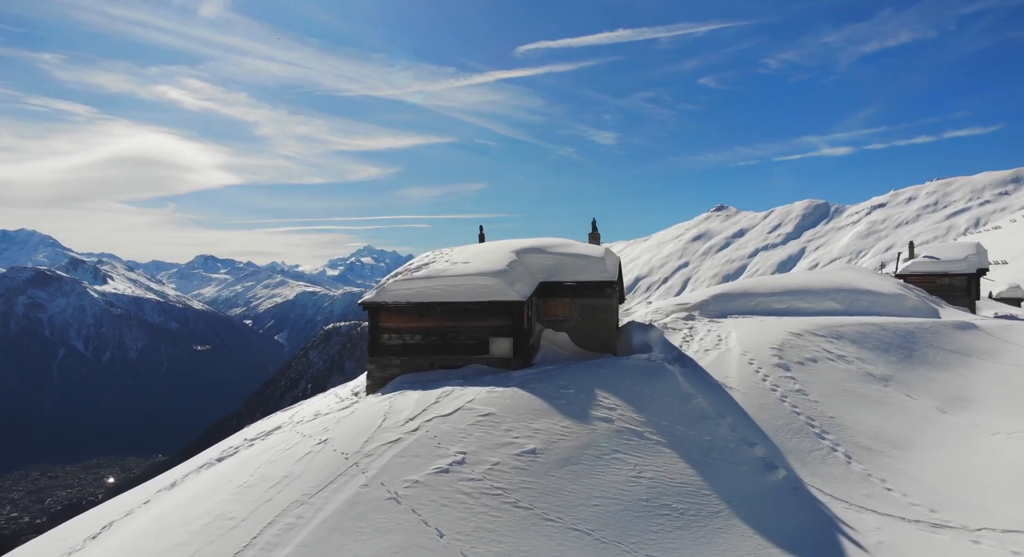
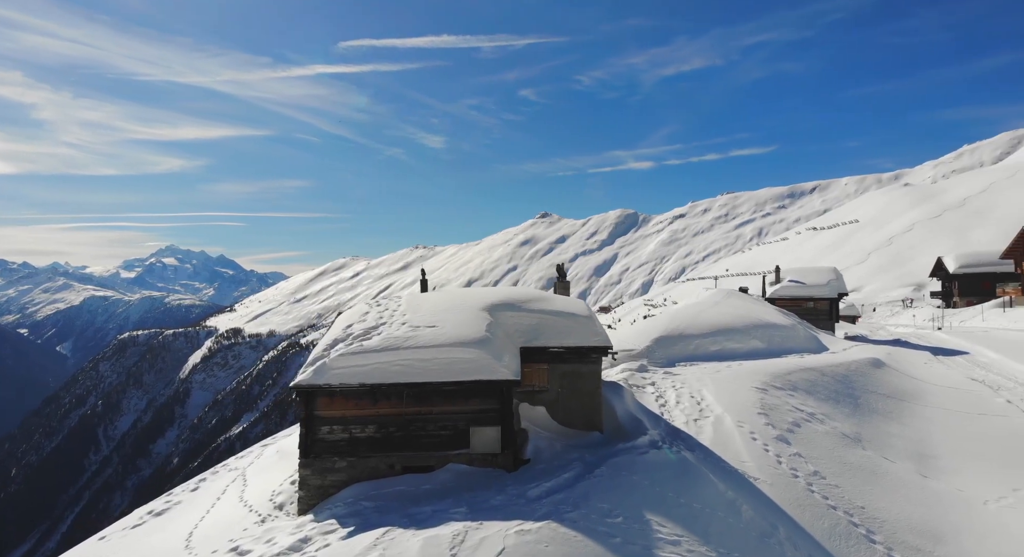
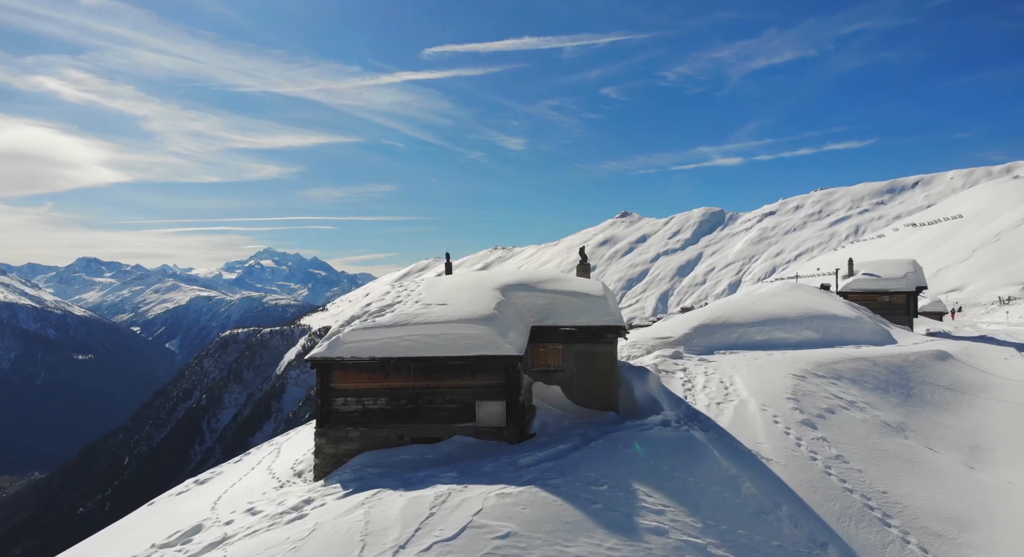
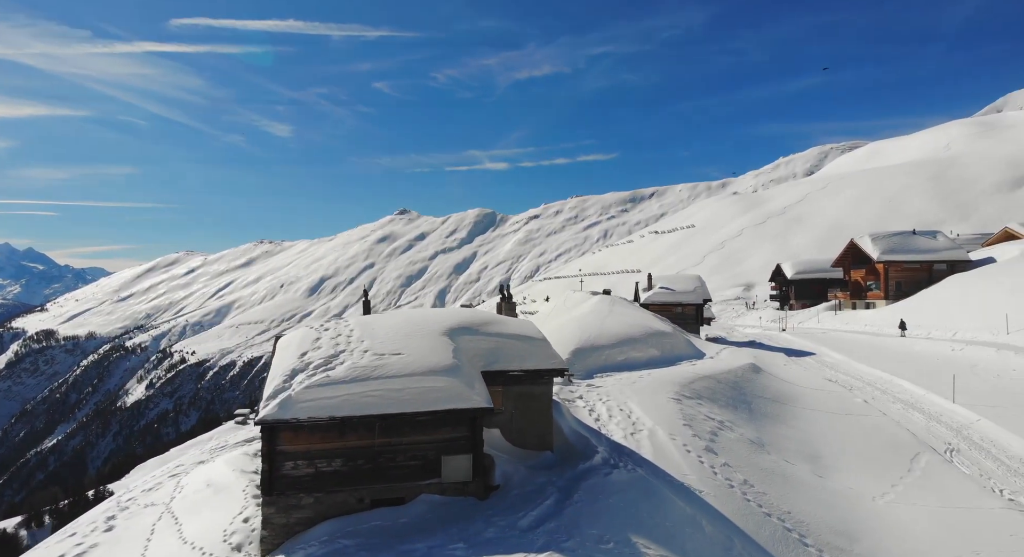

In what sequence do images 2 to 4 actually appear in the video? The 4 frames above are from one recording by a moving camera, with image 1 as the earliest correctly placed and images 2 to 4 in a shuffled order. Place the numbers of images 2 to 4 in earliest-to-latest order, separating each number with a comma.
3, 2, 4
